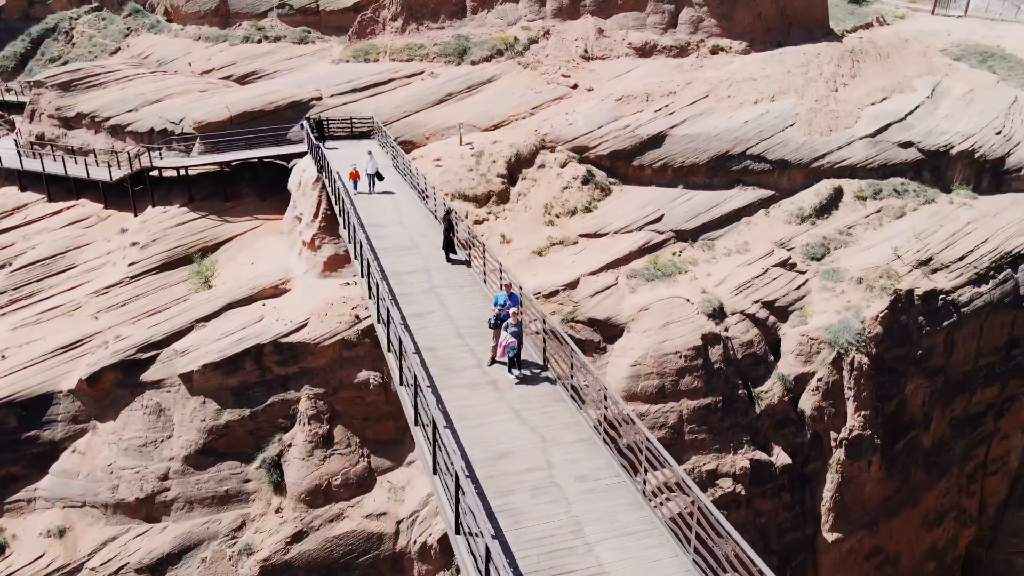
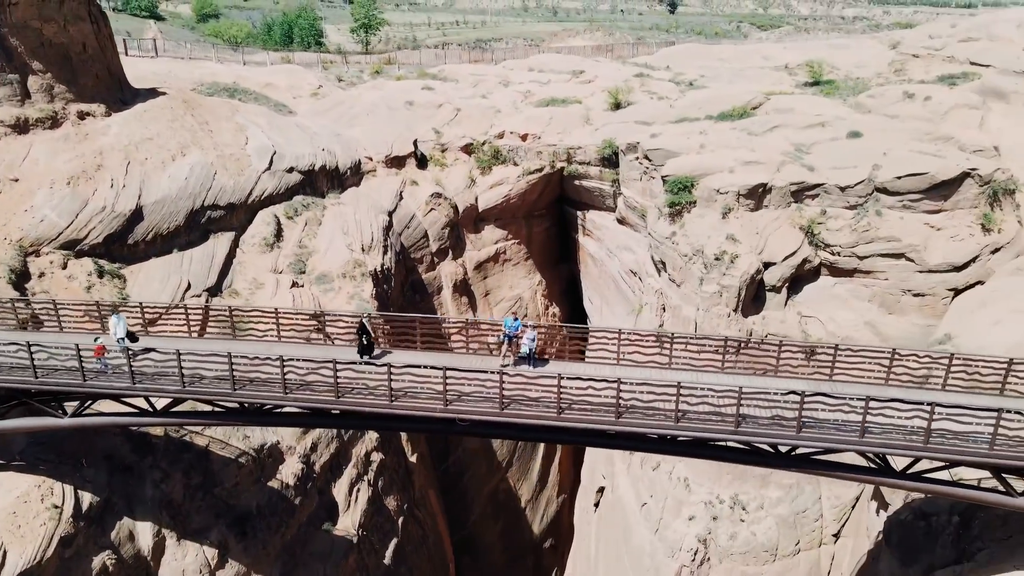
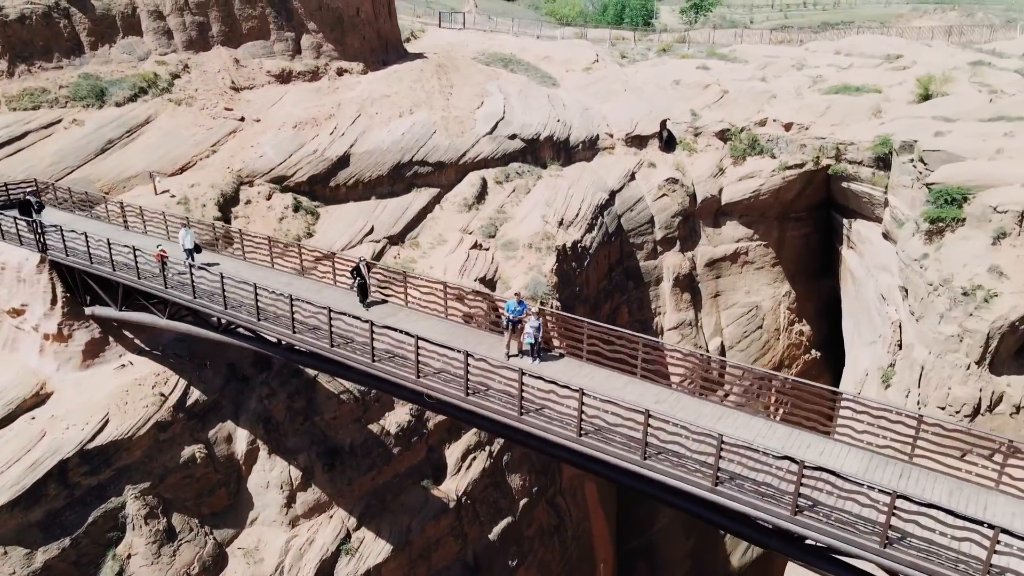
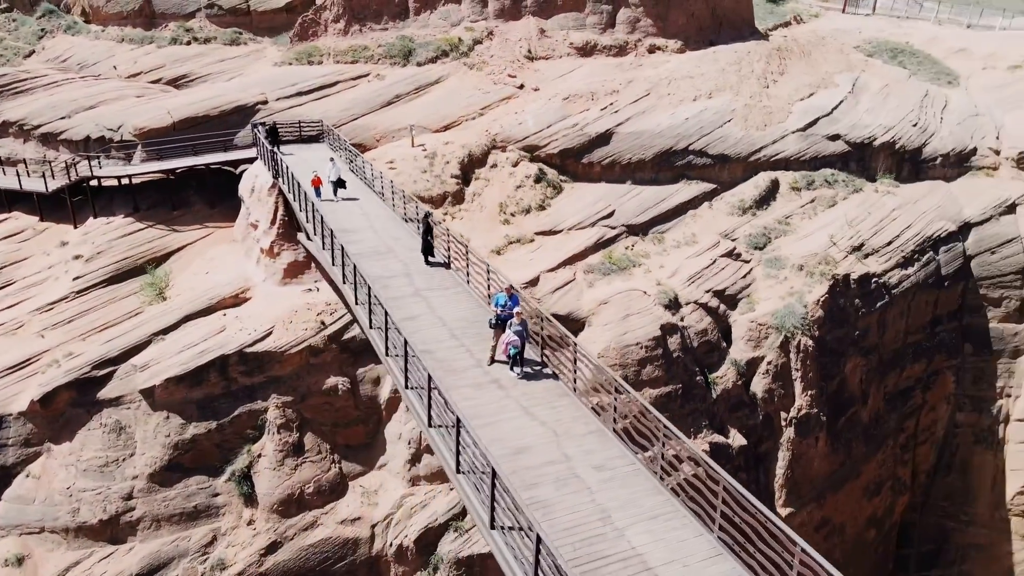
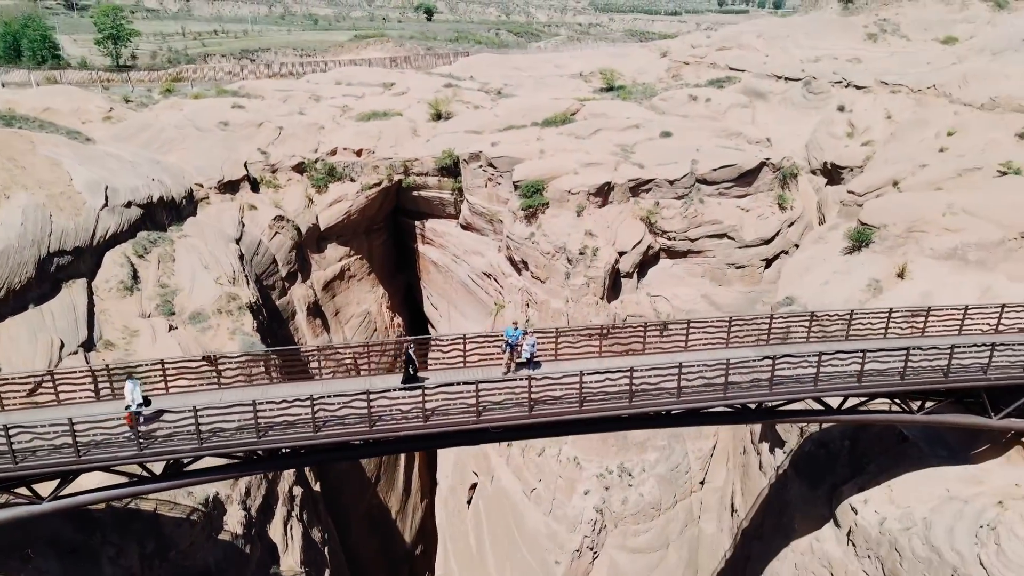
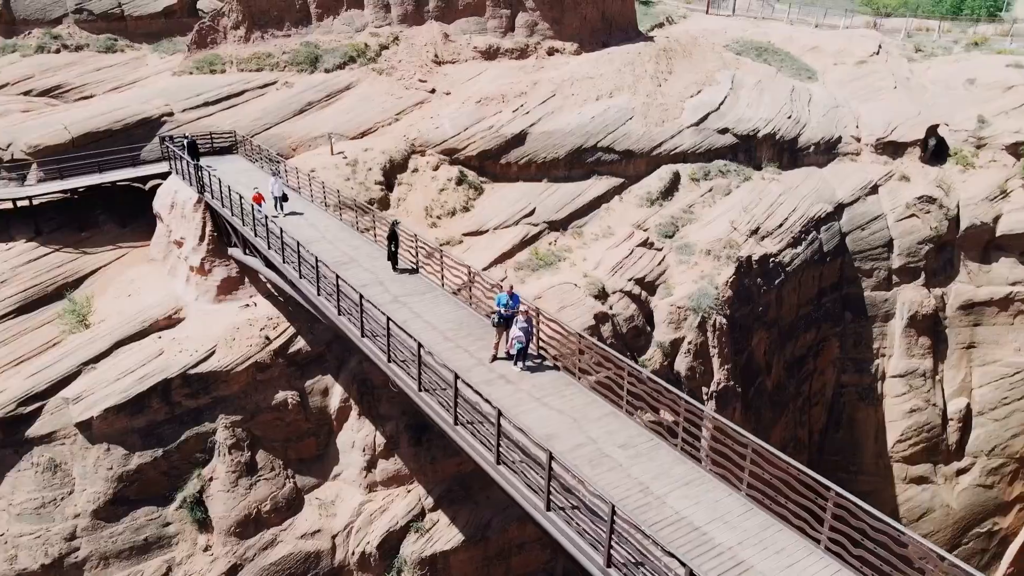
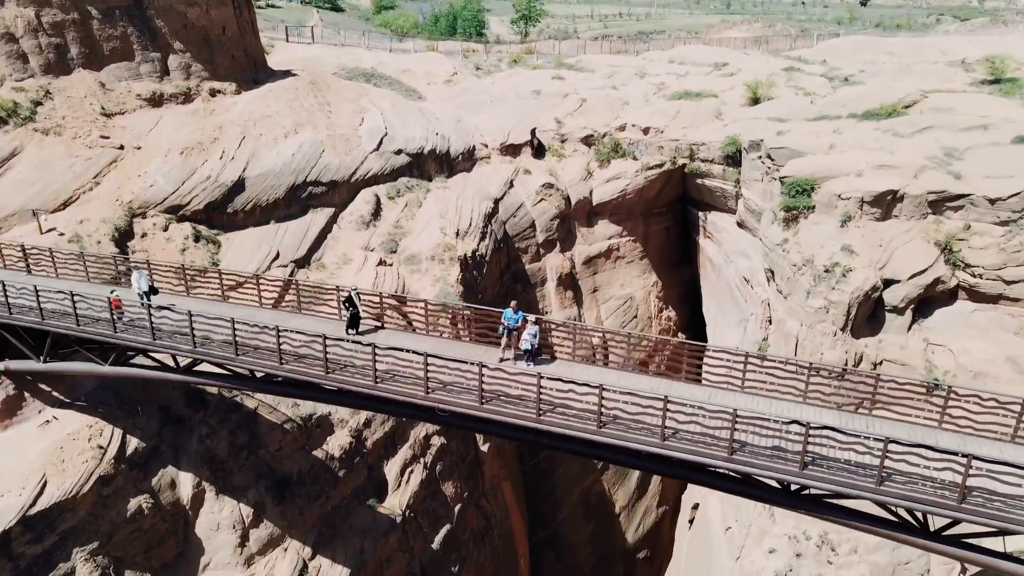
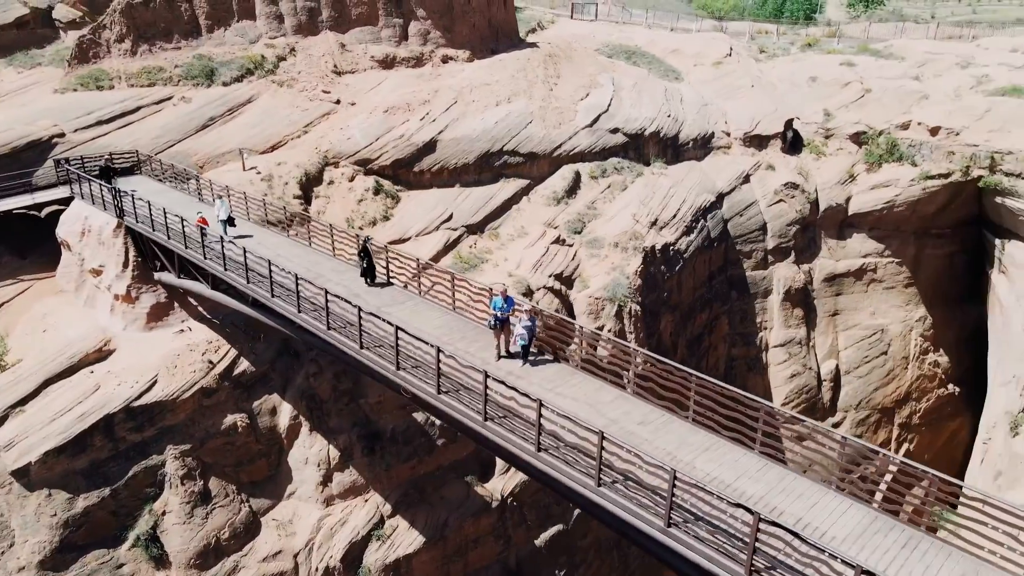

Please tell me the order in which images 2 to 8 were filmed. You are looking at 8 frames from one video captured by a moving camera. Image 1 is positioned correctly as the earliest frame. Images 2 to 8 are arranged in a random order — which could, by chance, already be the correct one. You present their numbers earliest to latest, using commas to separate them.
4, 6, 8, 3, 7, 2, 5
